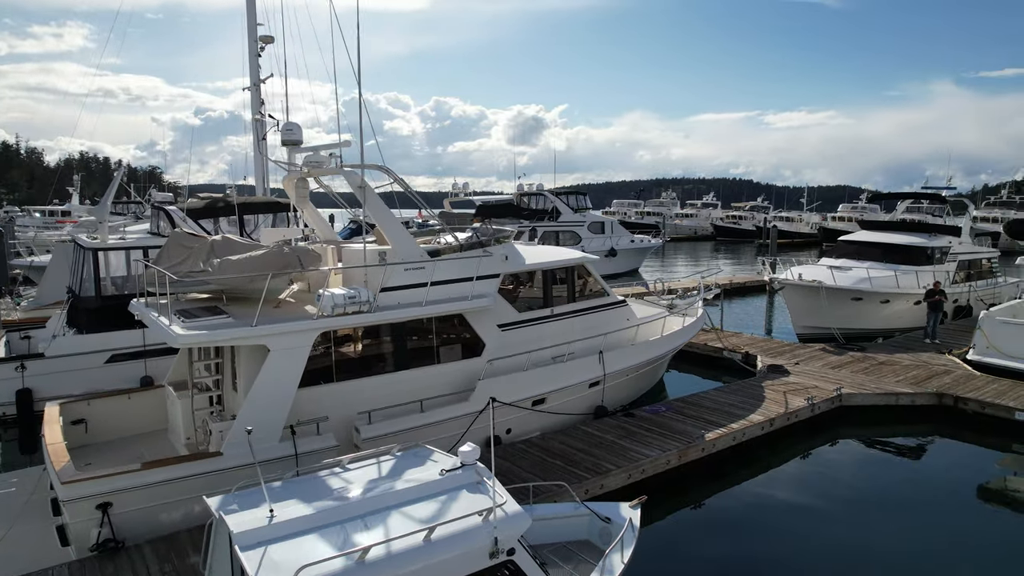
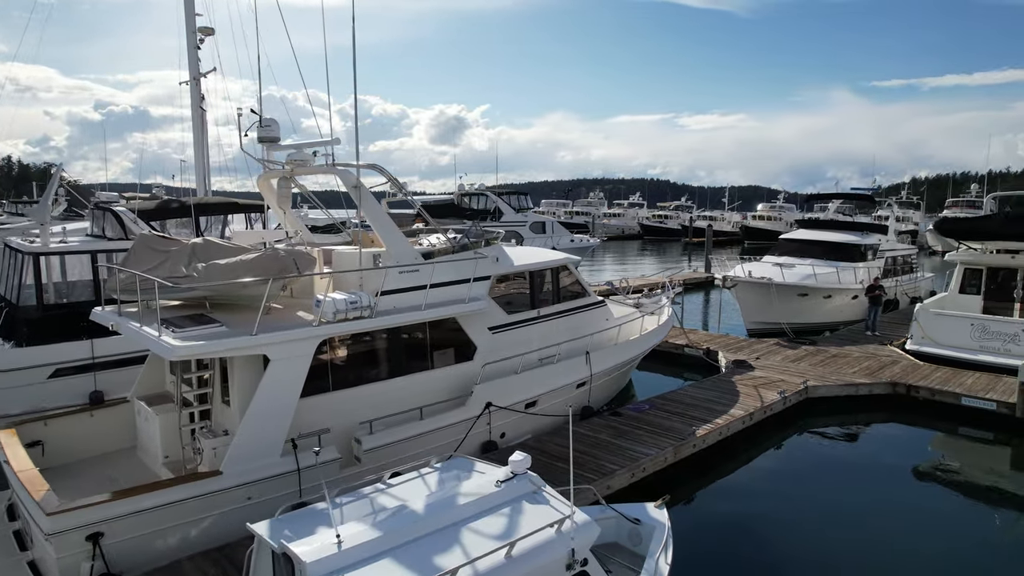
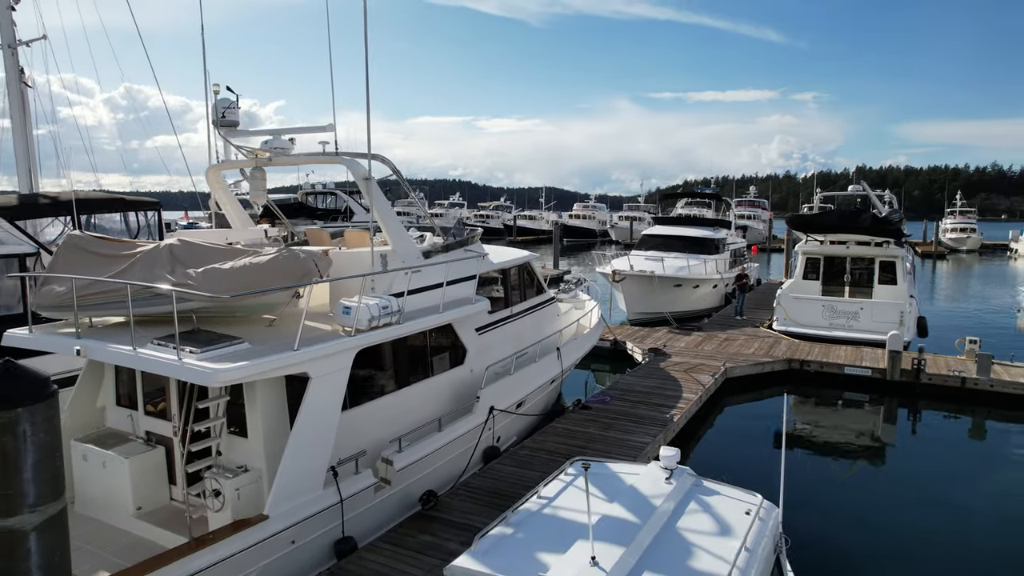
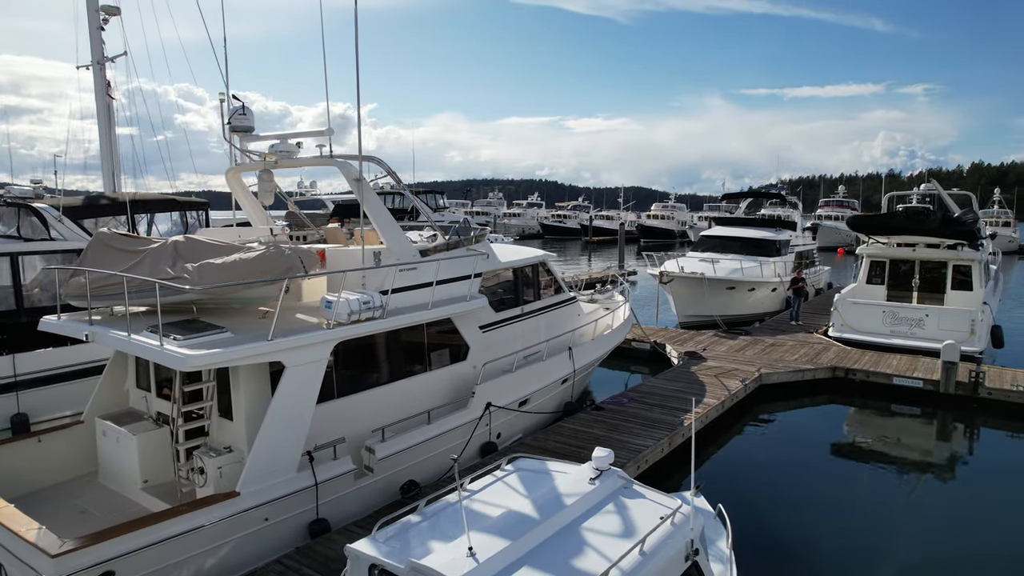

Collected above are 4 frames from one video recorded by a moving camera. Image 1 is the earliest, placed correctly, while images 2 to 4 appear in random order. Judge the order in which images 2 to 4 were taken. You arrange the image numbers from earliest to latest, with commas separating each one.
2, 4, 3
